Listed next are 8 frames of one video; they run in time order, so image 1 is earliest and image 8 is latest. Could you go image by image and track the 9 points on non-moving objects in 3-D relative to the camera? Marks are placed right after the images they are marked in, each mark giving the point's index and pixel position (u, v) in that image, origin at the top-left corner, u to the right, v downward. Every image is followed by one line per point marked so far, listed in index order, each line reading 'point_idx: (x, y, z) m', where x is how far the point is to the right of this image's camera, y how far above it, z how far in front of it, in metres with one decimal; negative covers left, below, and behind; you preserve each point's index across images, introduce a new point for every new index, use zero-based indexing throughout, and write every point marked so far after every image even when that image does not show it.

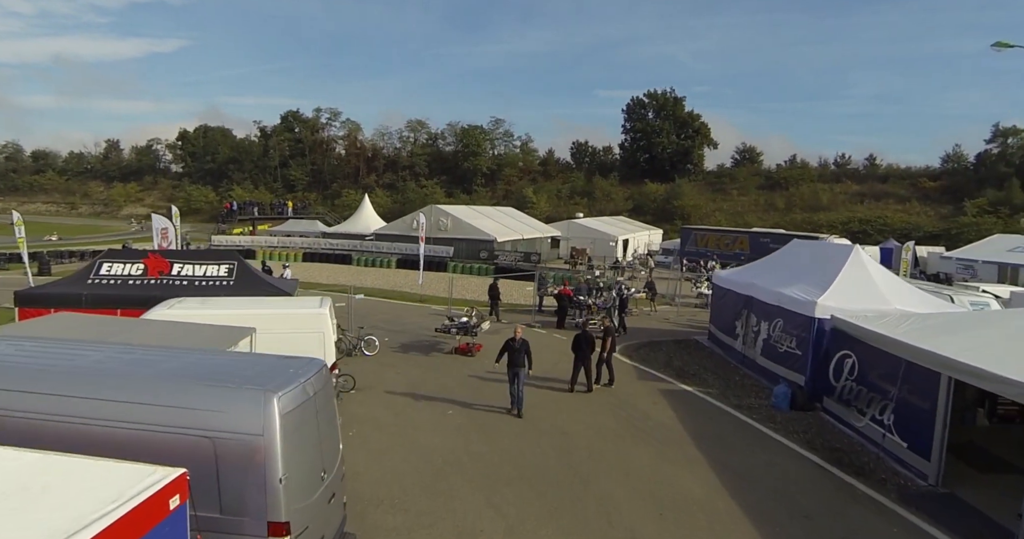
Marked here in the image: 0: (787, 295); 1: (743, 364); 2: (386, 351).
0: (+6.0, -0.6, +14.2) m
1: (+5.6, -2.3, +15.9) m
2: (-3.3, -2.1, +16.9) m
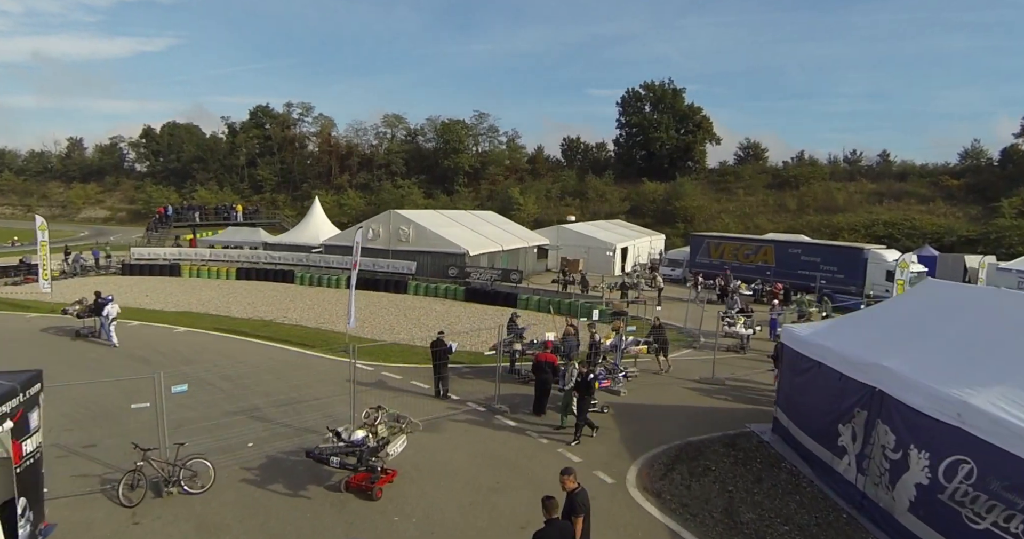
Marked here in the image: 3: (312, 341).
0: (+5.2, -1.6, +7.0) m
1: (+4.7, -3.3, +8.8) m
2: (-4.2, -3.2, +9.7) m
3: (-5.9, -2.1, +19.2) m
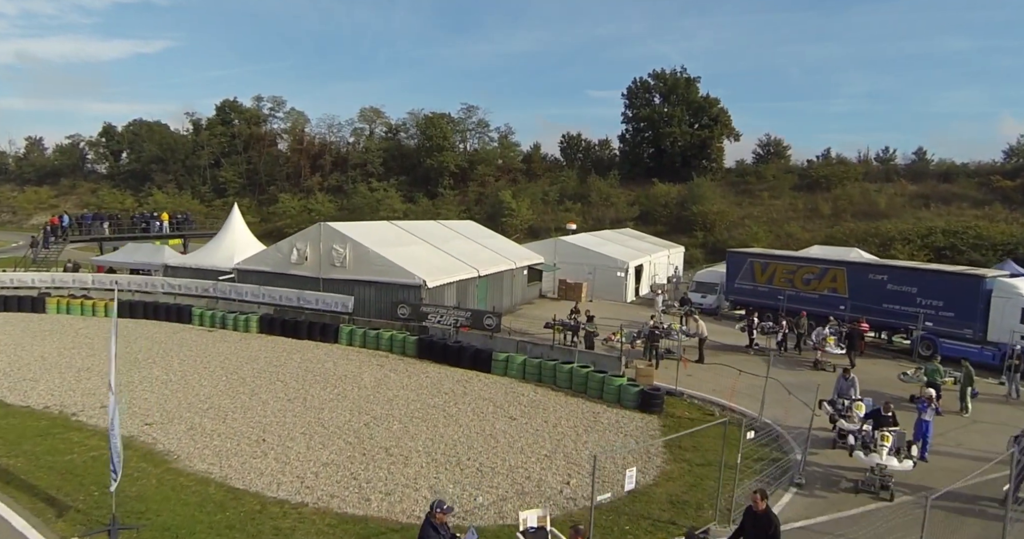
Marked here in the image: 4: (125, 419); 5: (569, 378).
0: (+4.4, -2.7, -2.0) m
1: (+4.0, -4.5, -0.3) m
2: (-4.9, -4.4, +0.6) m
3: (-6.7, -3.3, +10.1) m
4: (-7.8, -3.0, +13.2) m
5: (+1.4, -2.7, +16.3) m
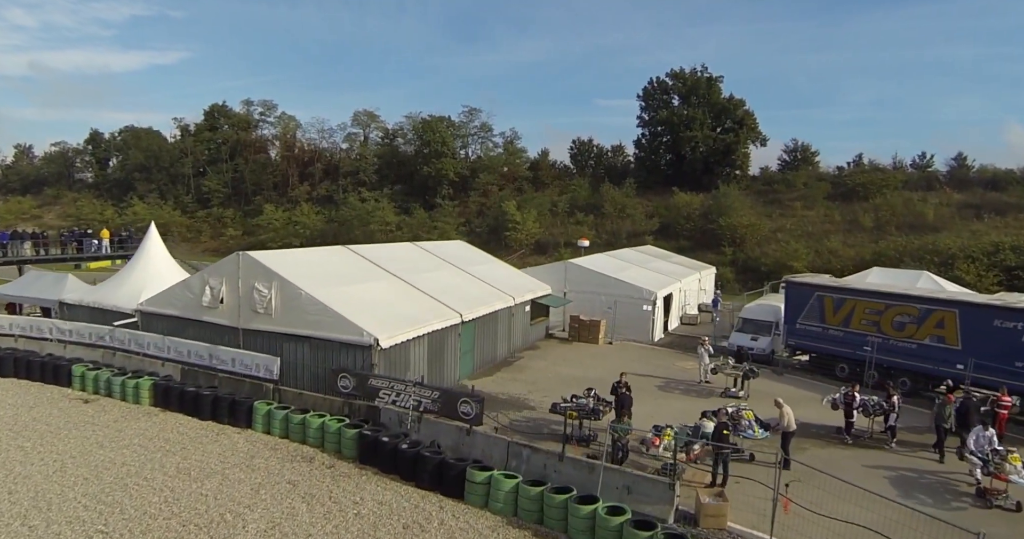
0: (+3.9, -3.6, -8.6) m
1: (+3.5, -5.4, -6.9) m
2: (-5.5, -5.3, -5.8) m
3: (-7.0, -4.4, +3.7) m
4: (-8.1, -4.1, +6.7) m
5: (+1.2, -3.9, +9.8) m
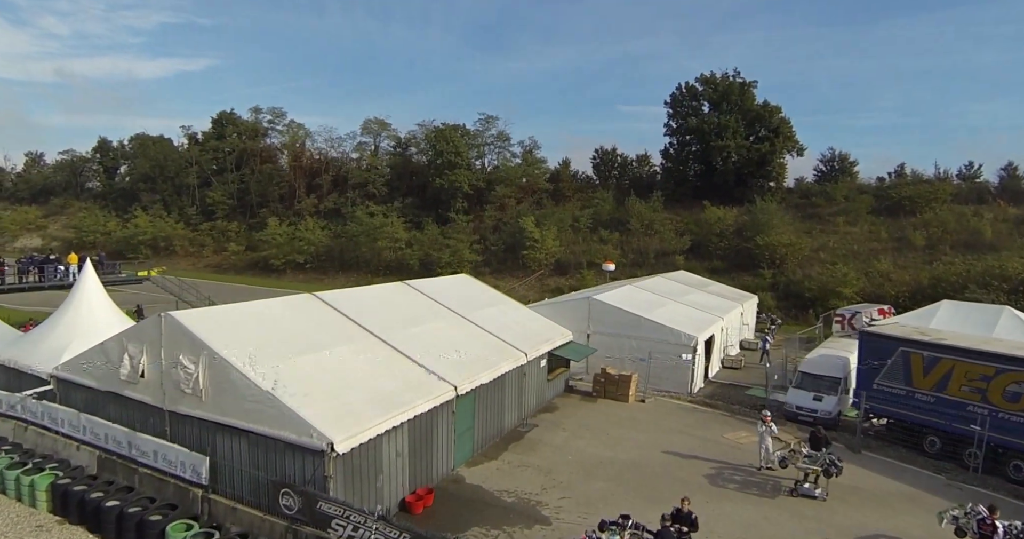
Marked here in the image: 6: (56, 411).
0: (+3.2, -4.7, -12.8) m
1: (+2.8, -6.5, -11.0) m
2: (-6.0, -6.3, -9.7) m
3: (-7.3, -5.5, -0.2) m
4: (-8.3, -5.3, +3.0) m
5: (+1.1, -5.1, +5.7) m
6: (-9.6, -3.0, +13.6) m
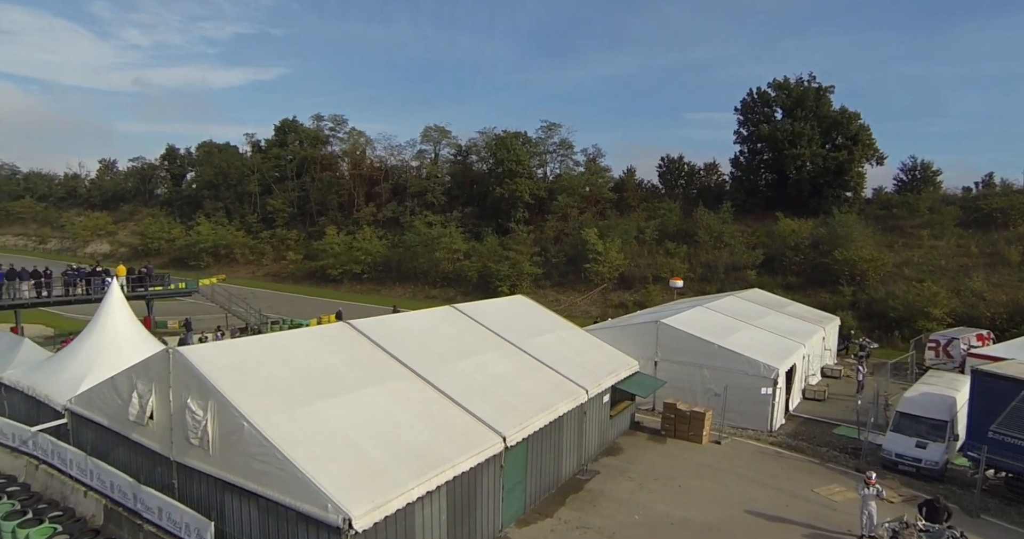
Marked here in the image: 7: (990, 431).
0: (+1.8, -5.1, -15.0) m
1: (+1.6, -6.8, -13.3) m
2: (-7.1, -6.6, -11.2) m
3: (-7.5, -5.8, -1.6) m
4: (-8.2, -5.6, +1.7) m
5: (+1.4, -5.6, +3.5) m
6: (-8.5, -3.4, +12.4) m
7: (+11.8, -4.2, +15.9) m
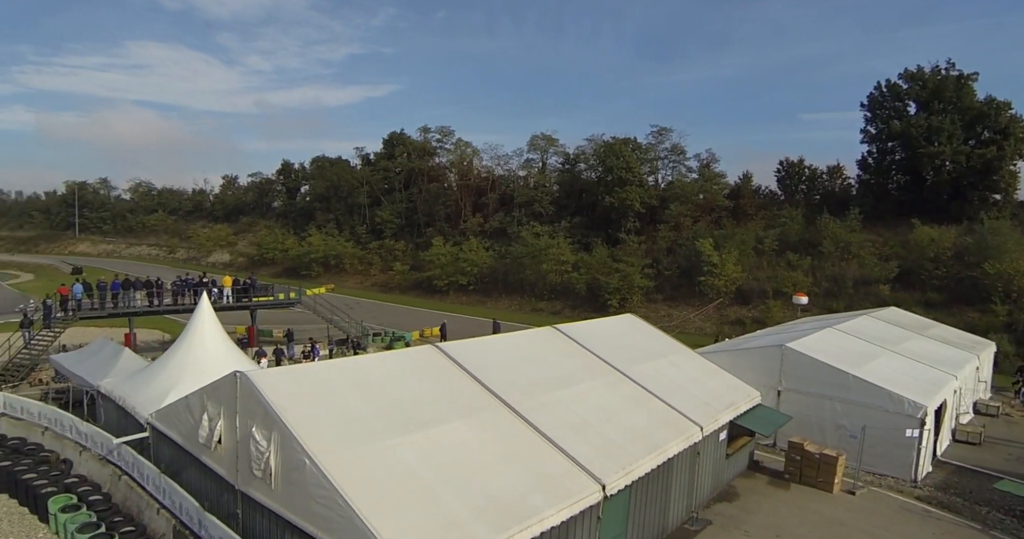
0: (-1.0, -5.0, -16.6) m
1: (-1.0, -6.8, -14.9) m
2: (-9.3, -6.5, -11.4) m
3: (-8.1, -5.9, -1.8) m
4: (-8.3, -5.7, +1.4) m
5: (+1.5, -5.8, +1.8) m
6: (-6.8, -3.7, +12.1) m
7: (+13.8, -4.7, +12.3) m
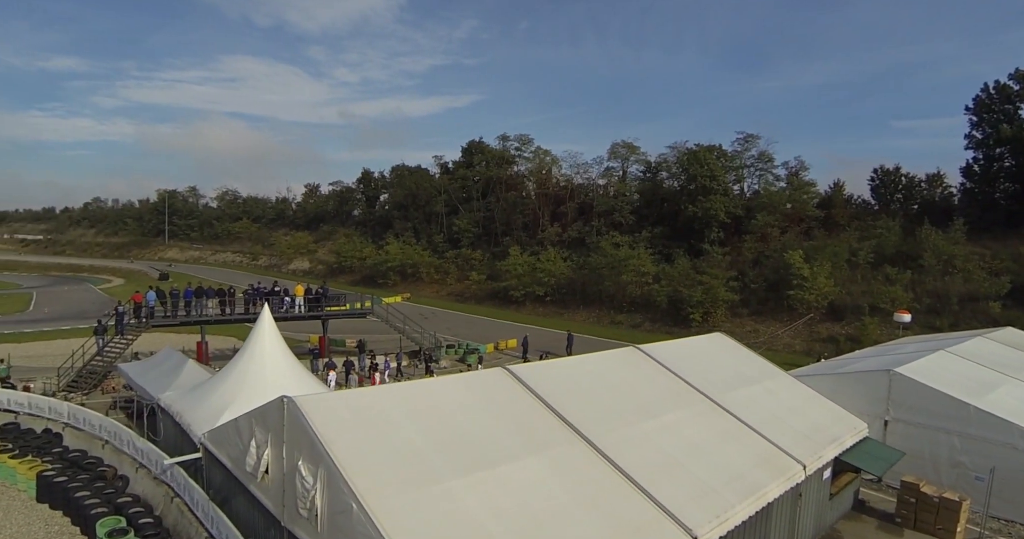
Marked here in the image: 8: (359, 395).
0: (-3.2, -4.8, -17.8) m
1: (-3.0, -6.7, -16.1) m
2: (-10.7, -6.3, -11.7) m
3: (-8.5, -5.9, -2.3) m
4: (-8.2, -5.7, +1.0) m
5: (+1.5, -6.0, +0.2) m
6: (-5.5, -3.9, +11.5) m
7: (+15.0, -5.1, +9.2) m
8: (-2.2, -1.9, +9.5) m
